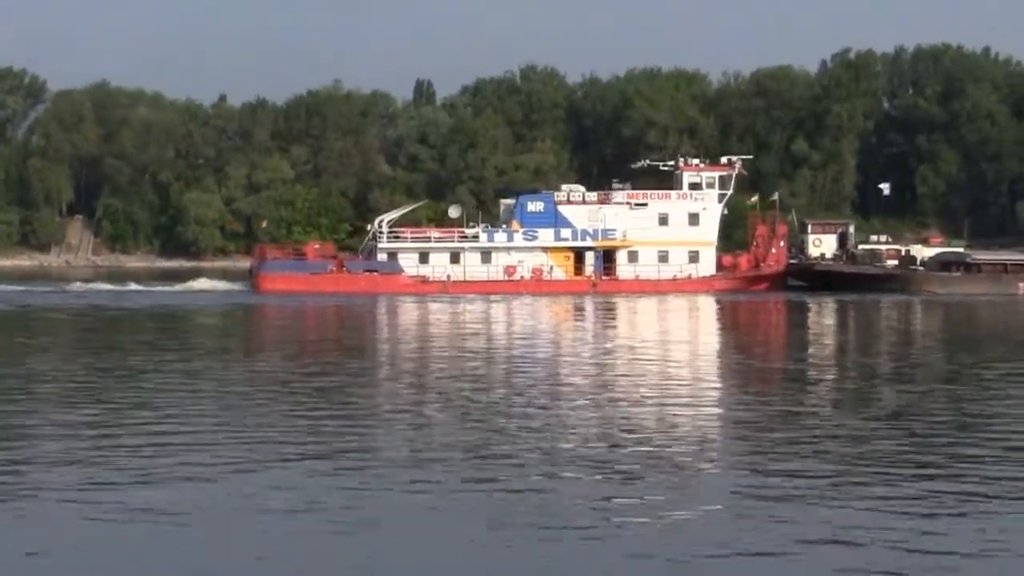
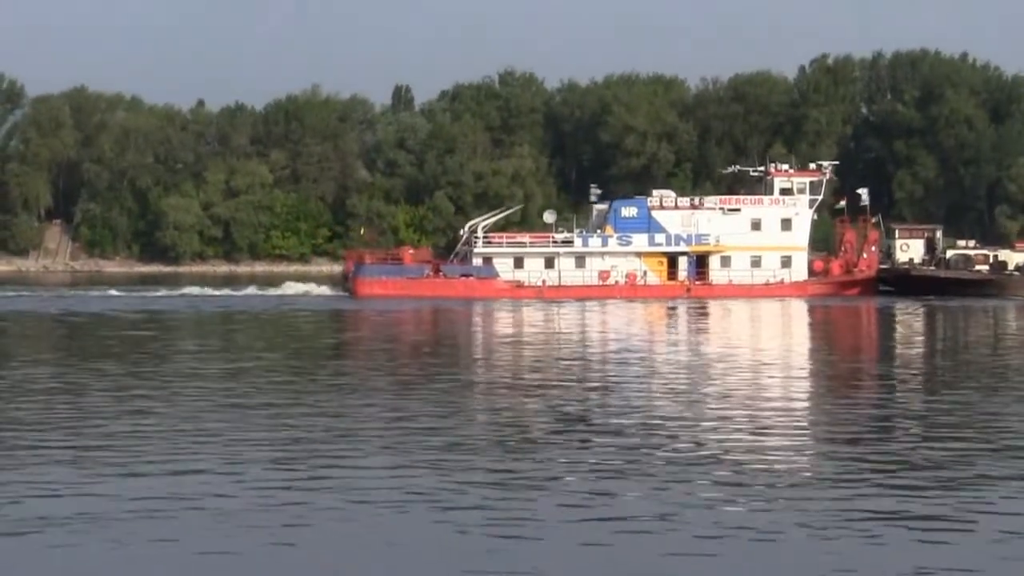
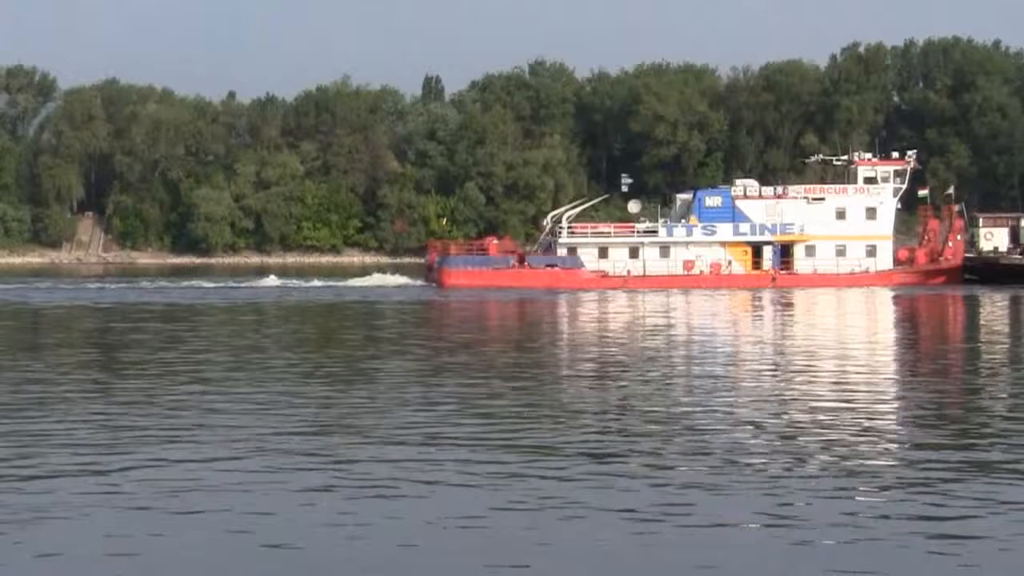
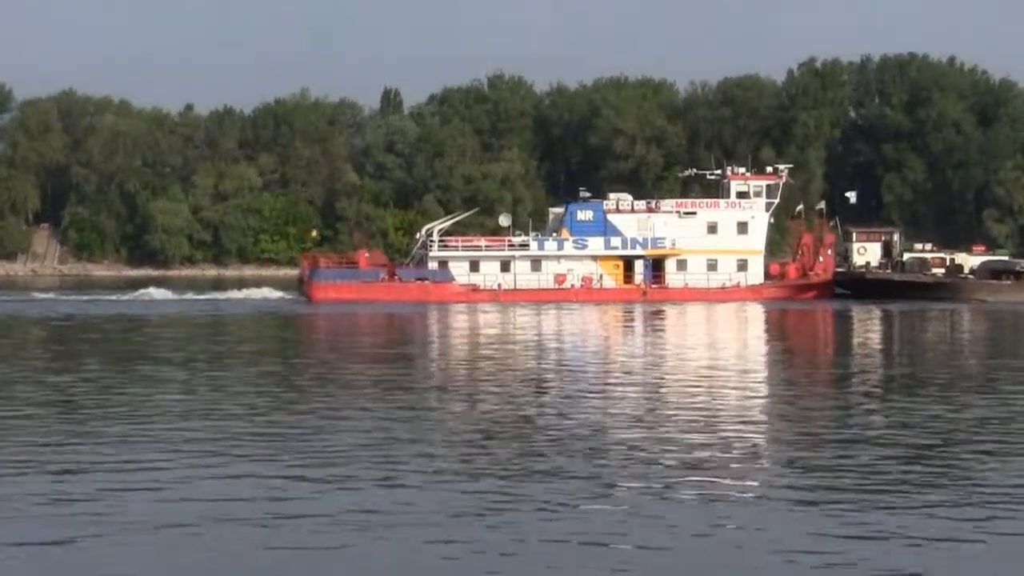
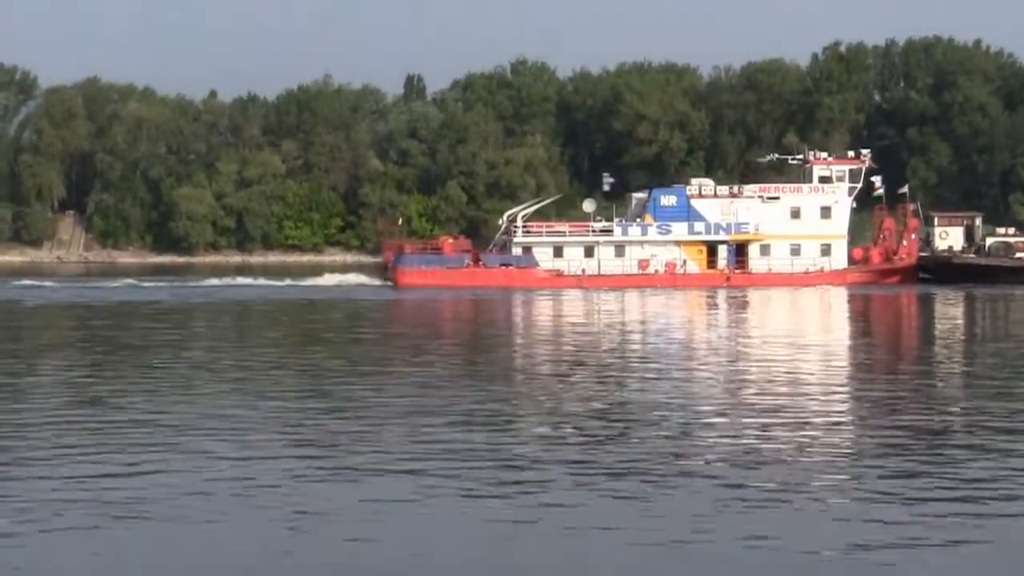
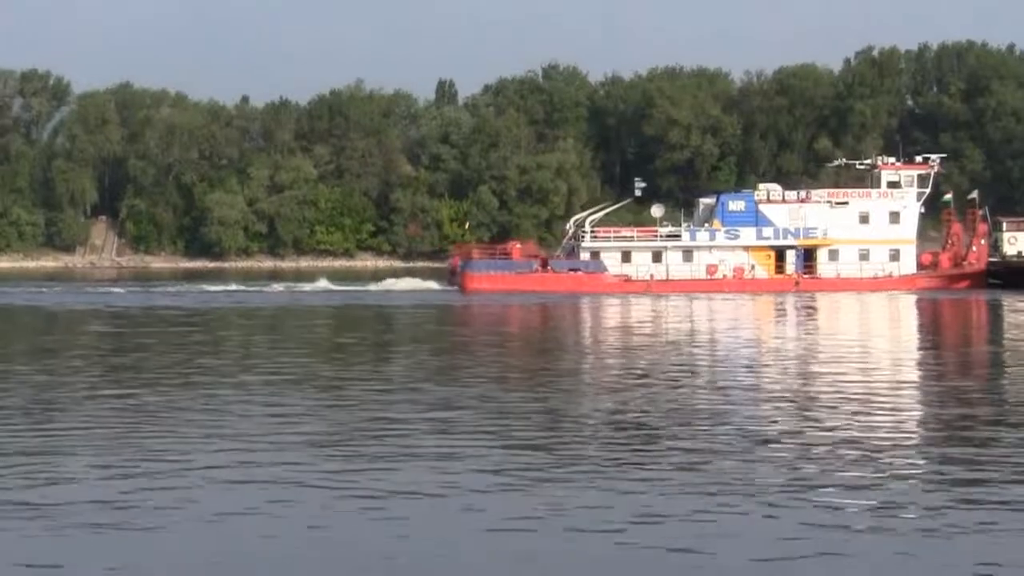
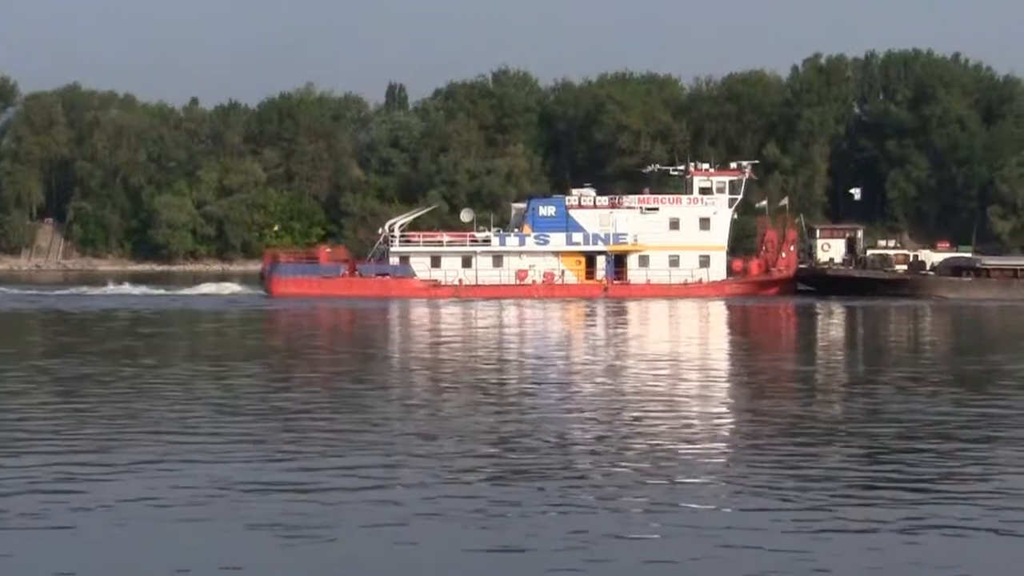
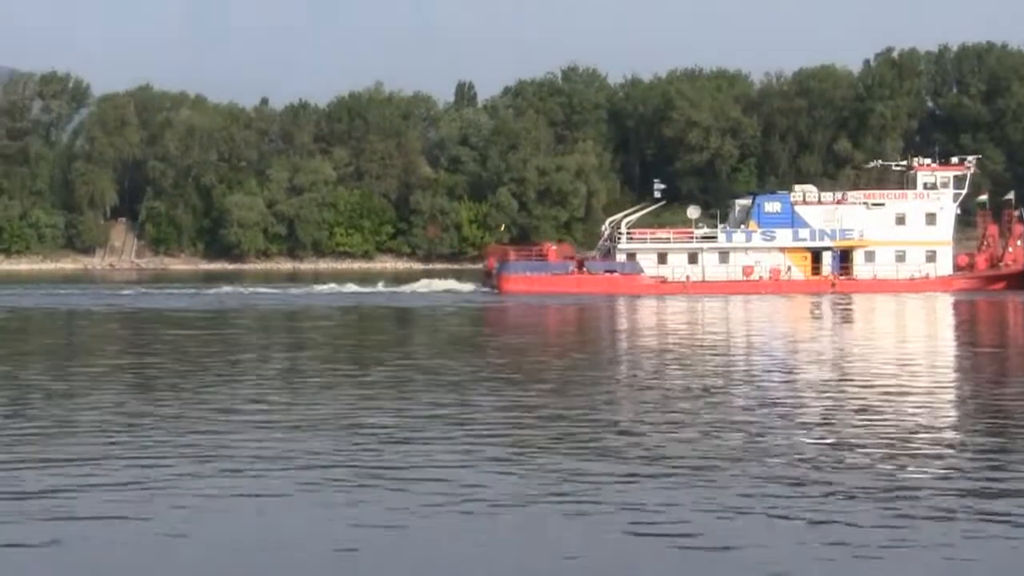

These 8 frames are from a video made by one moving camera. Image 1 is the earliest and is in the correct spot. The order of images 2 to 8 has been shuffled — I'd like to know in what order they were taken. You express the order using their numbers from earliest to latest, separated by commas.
7, 4, 2, 5, 3, 6, 8
